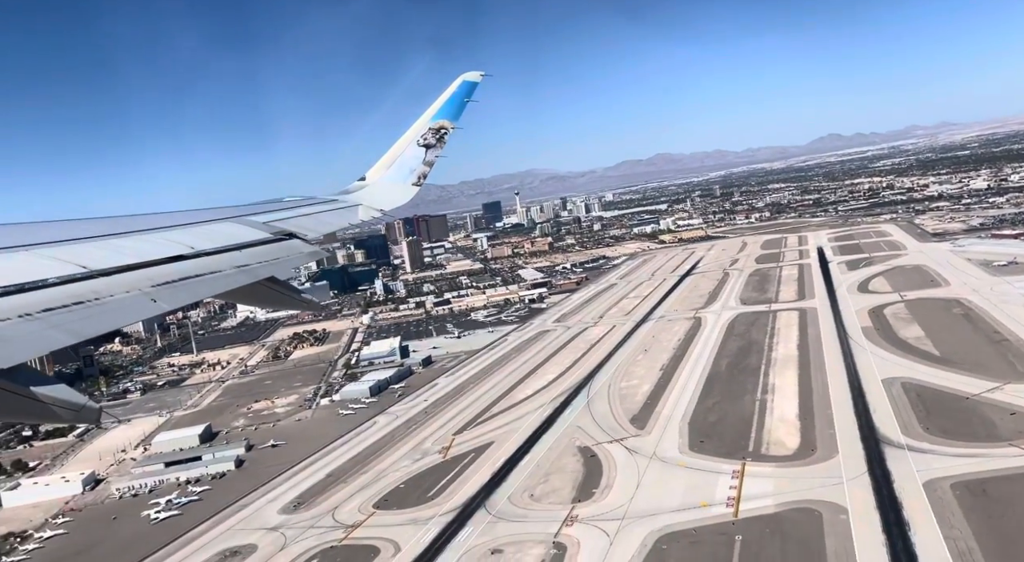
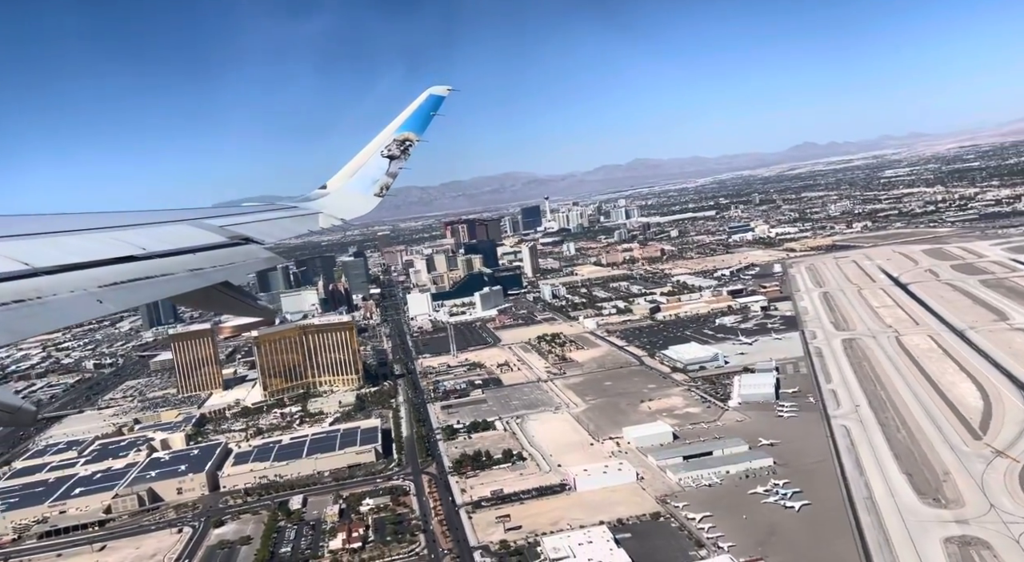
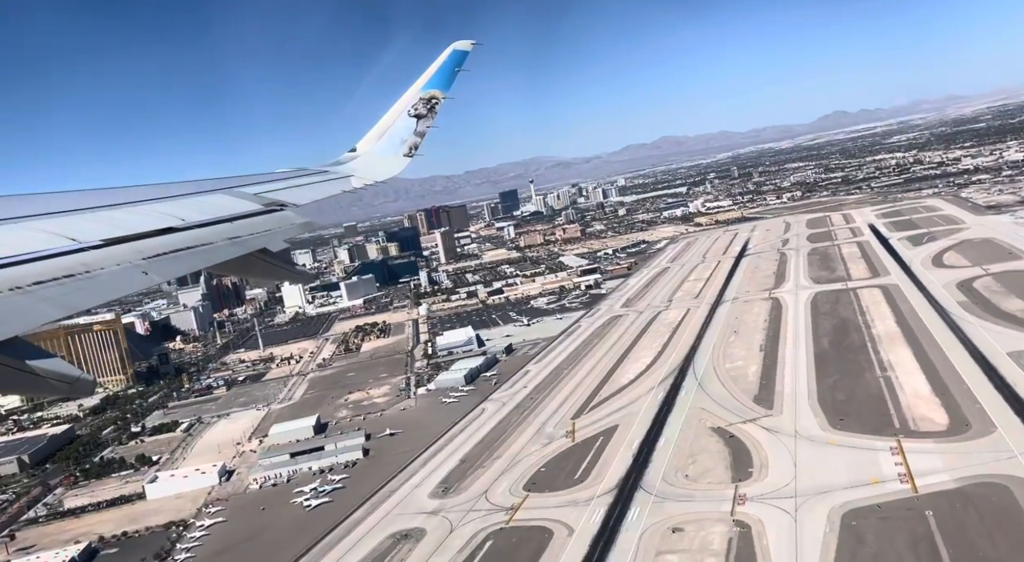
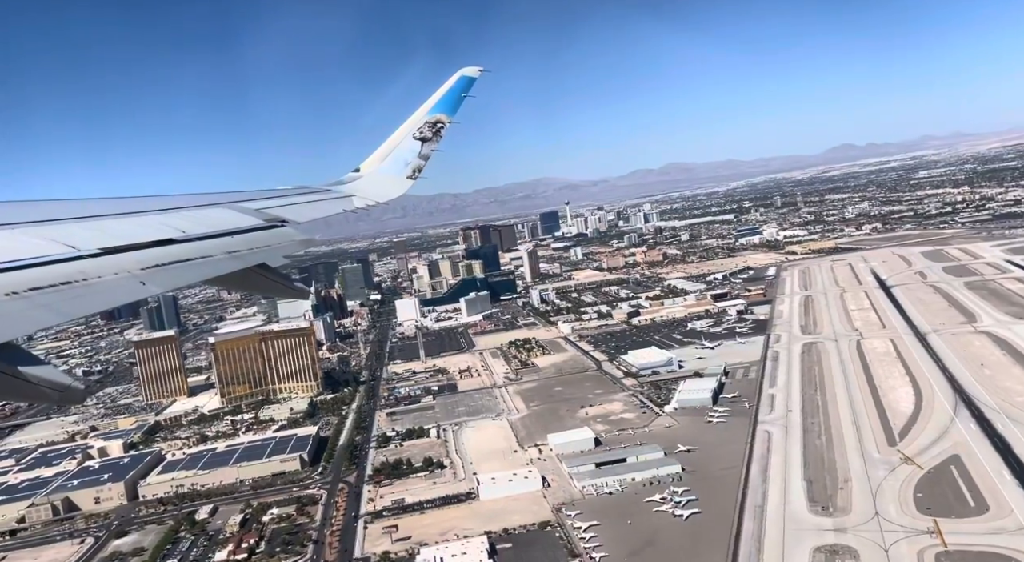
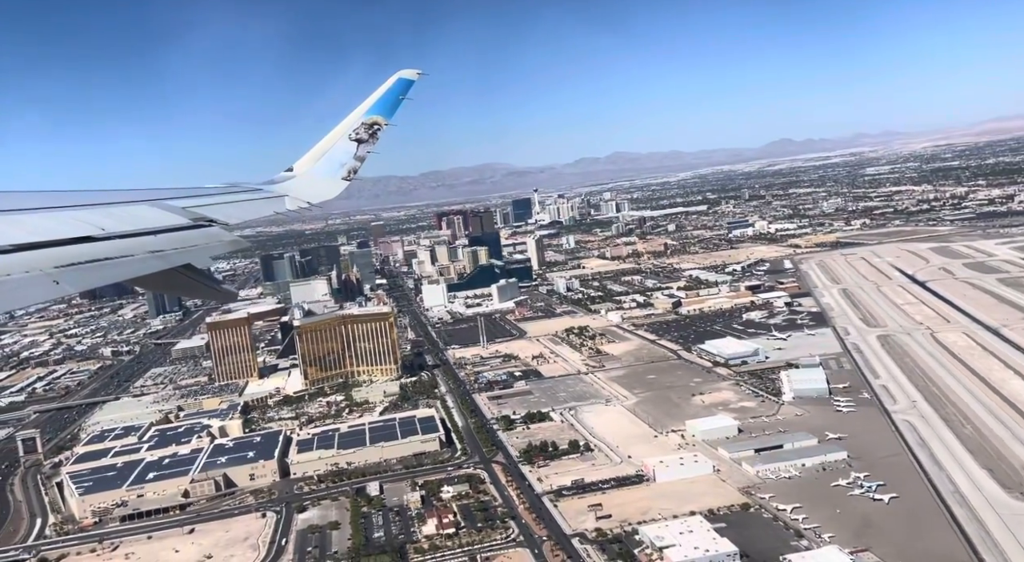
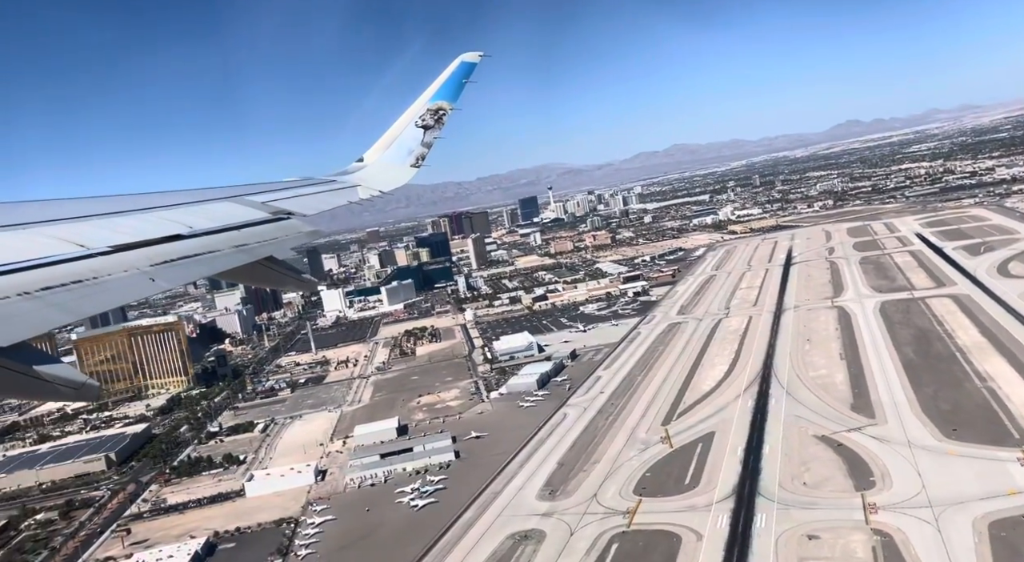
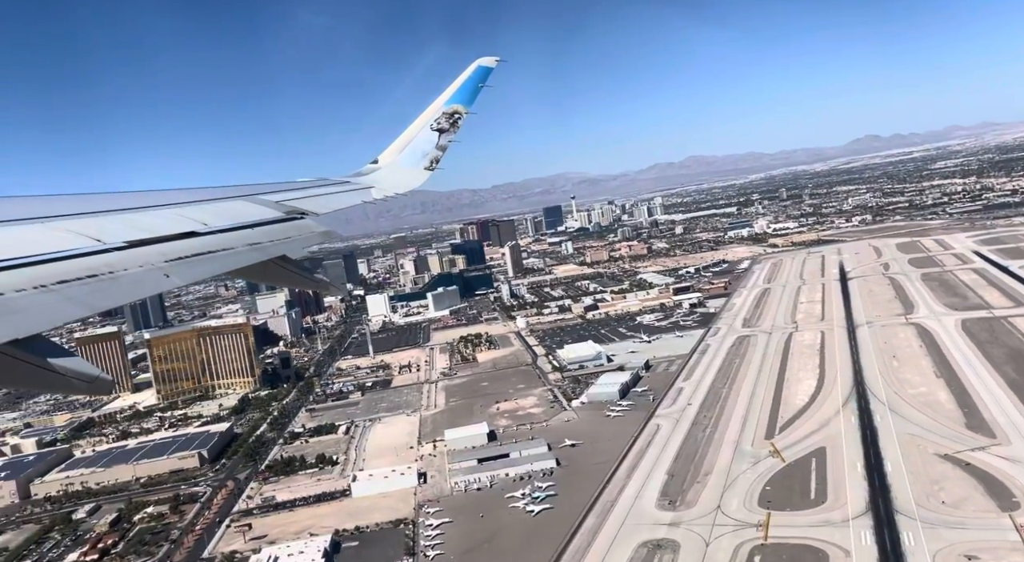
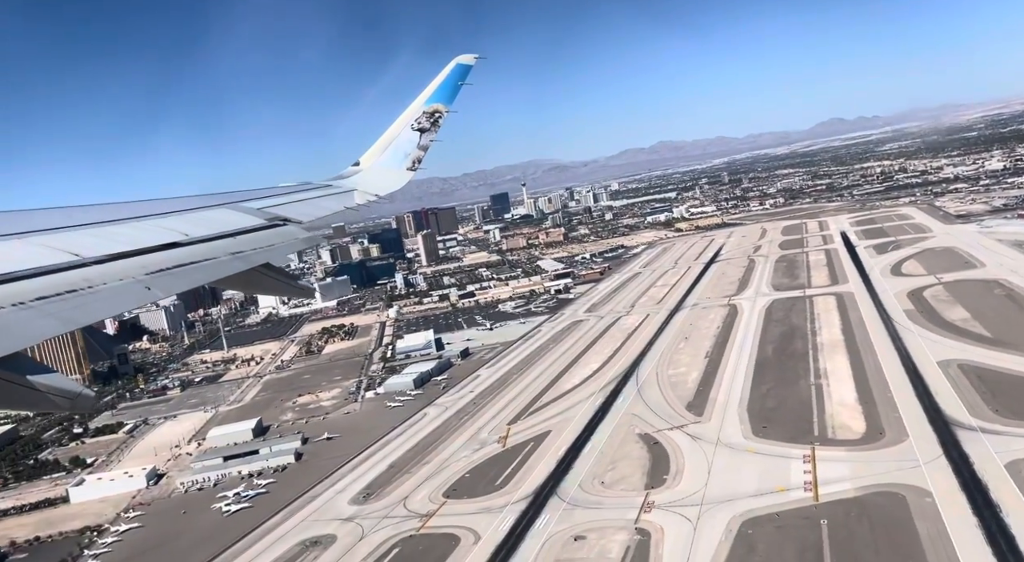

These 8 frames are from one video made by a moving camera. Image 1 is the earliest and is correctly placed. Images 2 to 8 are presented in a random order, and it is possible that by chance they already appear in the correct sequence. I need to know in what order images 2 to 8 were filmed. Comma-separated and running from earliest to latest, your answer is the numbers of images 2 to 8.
8, 3, 6, 7, 4, 2, 5
